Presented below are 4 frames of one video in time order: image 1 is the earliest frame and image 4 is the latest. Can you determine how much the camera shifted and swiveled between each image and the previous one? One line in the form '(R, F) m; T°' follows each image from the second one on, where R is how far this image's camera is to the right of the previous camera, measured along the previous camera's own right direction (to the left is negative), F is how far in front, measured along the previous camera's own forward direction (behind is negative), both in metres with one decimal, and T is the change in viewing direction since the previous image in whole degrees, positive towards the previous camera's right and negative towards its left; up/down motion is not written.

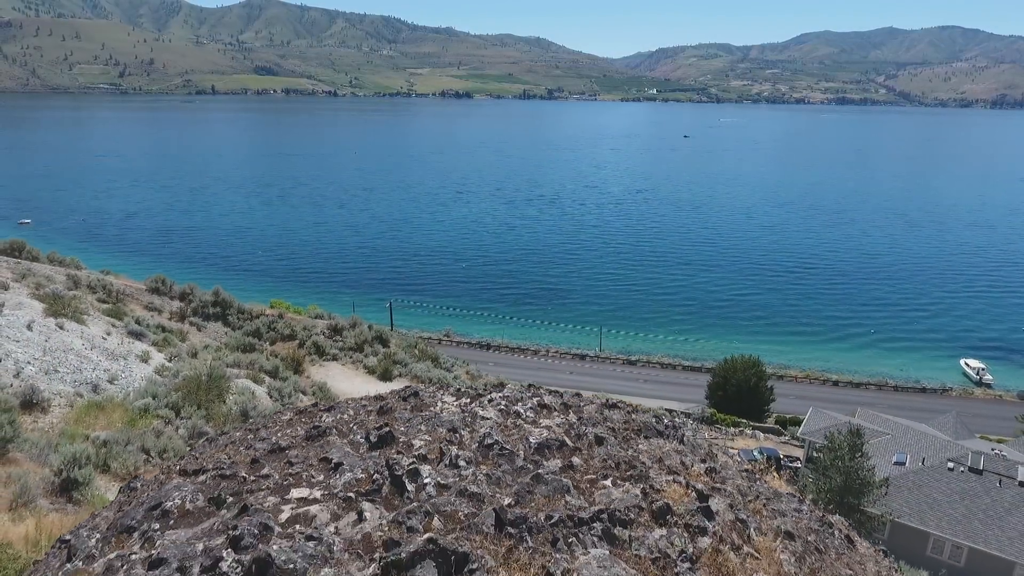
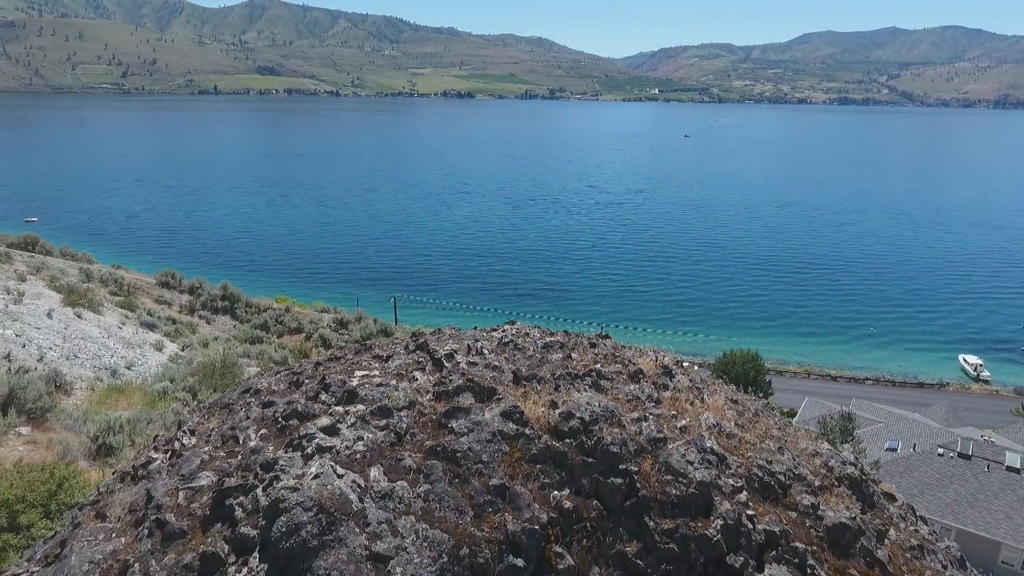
(-0.1, -2.0) m; 0°
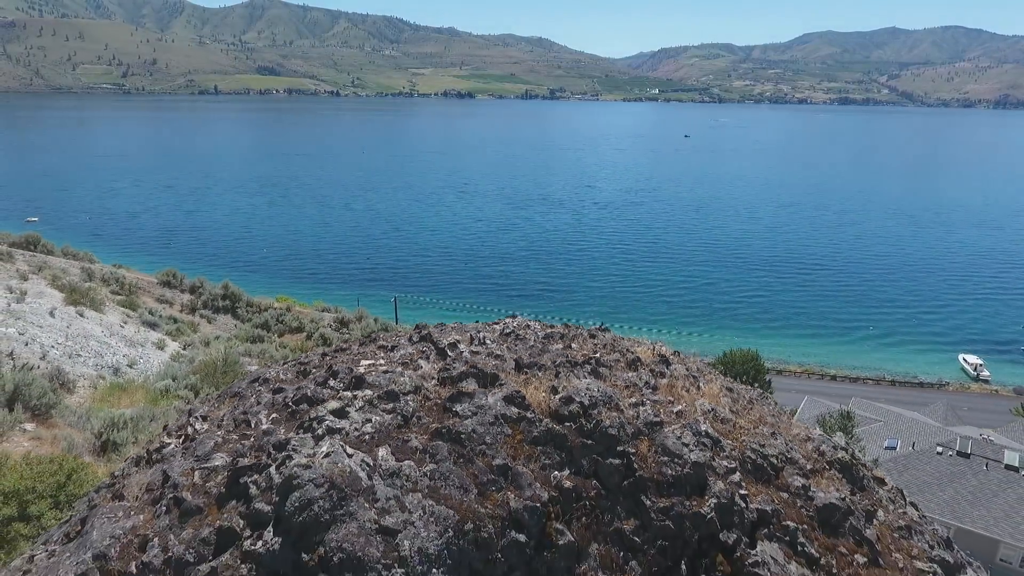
(0.0, -0.2) m; 0°
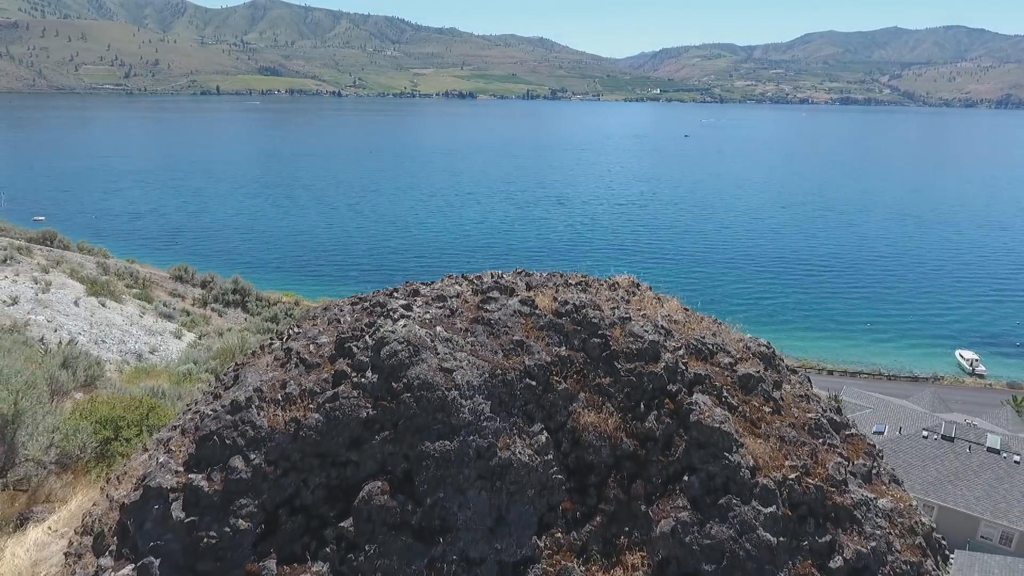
(-0.2, -2.9) m; 0°
